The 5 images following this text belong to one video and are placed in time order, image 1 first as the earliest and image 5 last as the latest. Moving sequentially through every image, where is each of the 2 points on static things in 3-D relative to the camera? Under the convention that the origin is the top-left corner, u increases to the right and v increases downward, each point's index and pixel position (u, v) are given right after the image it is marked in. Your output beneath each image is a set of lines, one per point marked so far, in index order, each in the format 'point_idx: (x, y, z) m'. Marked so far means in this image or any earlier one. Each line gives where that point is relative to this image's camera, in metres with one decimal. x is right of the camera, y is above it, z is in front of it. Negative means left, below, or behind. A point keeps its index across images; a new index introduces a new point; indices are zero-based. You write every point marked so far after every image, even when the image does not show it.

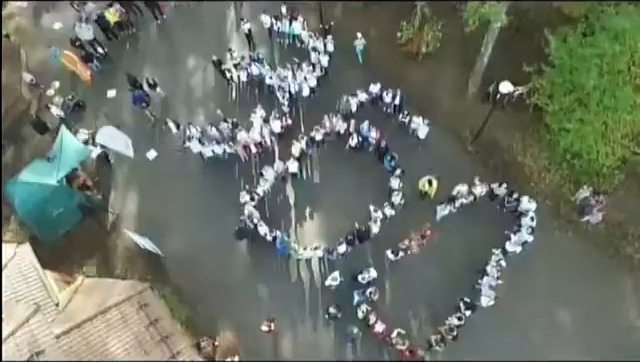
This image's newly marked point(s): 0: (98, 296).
0: (-5.9, -3.1, +18.0) m
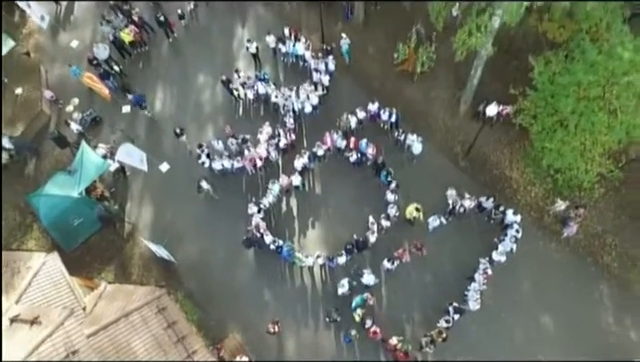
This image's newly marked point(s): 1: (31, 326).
0: (-5.8, -3.5, +19.9) m
1: (-7.4, -3.8, +17.6) m
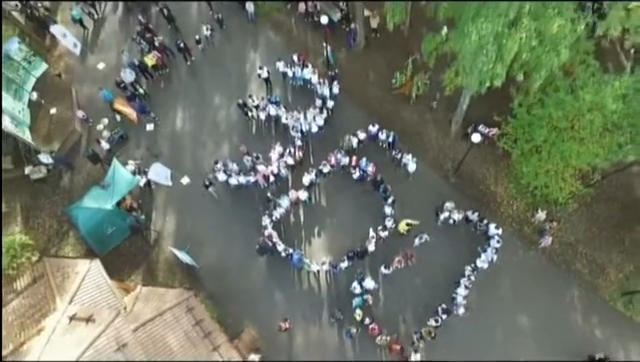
0: (-5.7, -4.1, +23.1) m
1: (-7.2, -4.4, +20.8) m
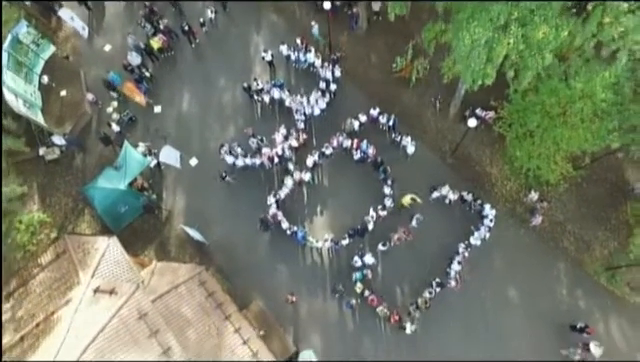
0: (-5.5, -3.5, +24.8) m
1: (-7.1, -3.9, +22.6) m
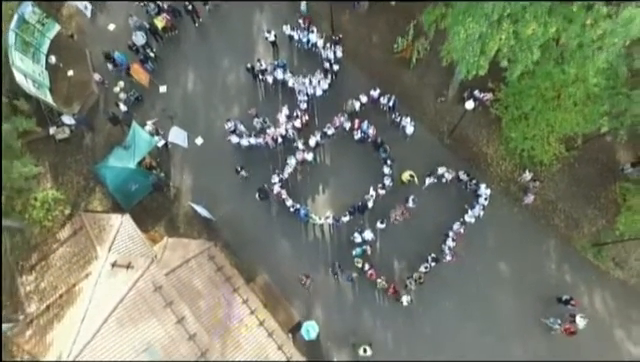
0: (-5.5, -2.7, +26.3) m
1: (-7.0, -3.2, +24.0) m
